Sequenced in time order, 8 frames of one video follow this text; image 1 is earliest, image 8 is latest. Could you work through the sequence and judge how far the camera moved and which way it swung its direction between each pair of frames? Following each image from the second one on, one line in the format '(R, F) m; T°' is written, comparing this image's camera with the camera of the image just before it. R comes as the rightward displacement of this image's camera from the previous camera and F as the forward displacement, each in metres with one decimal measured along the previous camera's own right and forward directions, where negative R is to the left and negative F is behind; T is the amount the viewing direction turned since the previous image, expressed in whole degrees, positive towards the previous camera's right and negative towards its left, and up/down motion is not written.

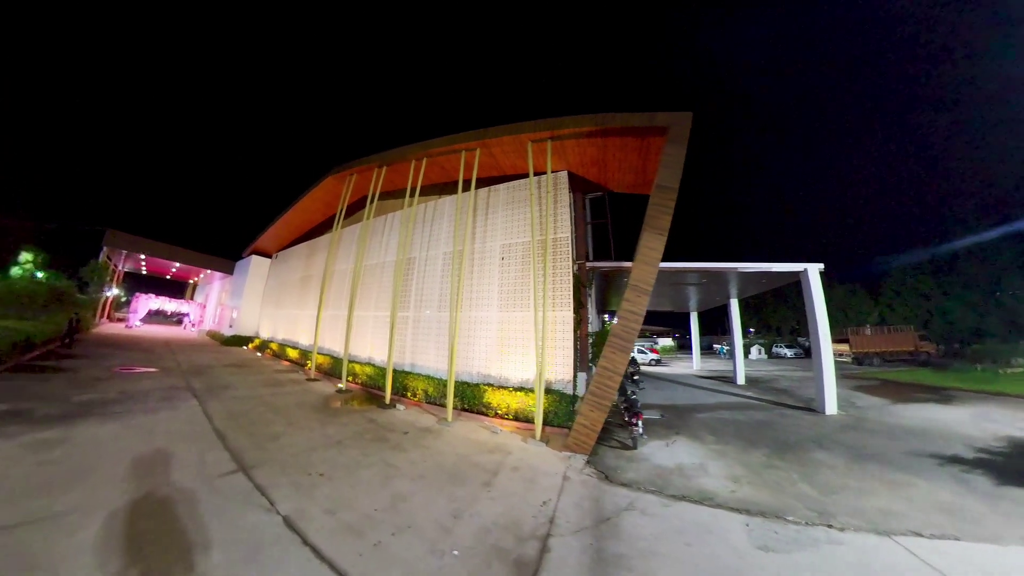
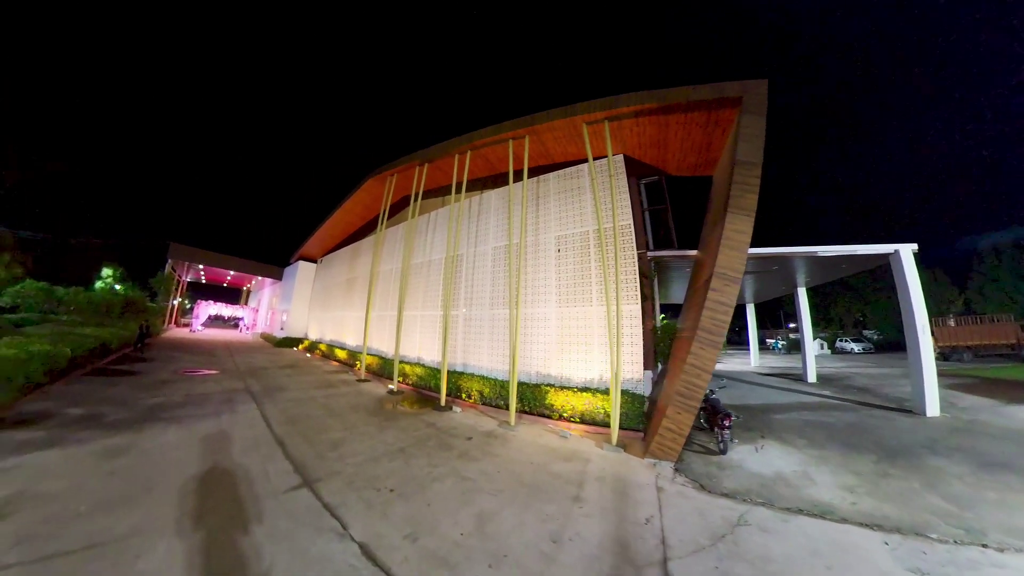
(-0.4, +0.4) m; -5°
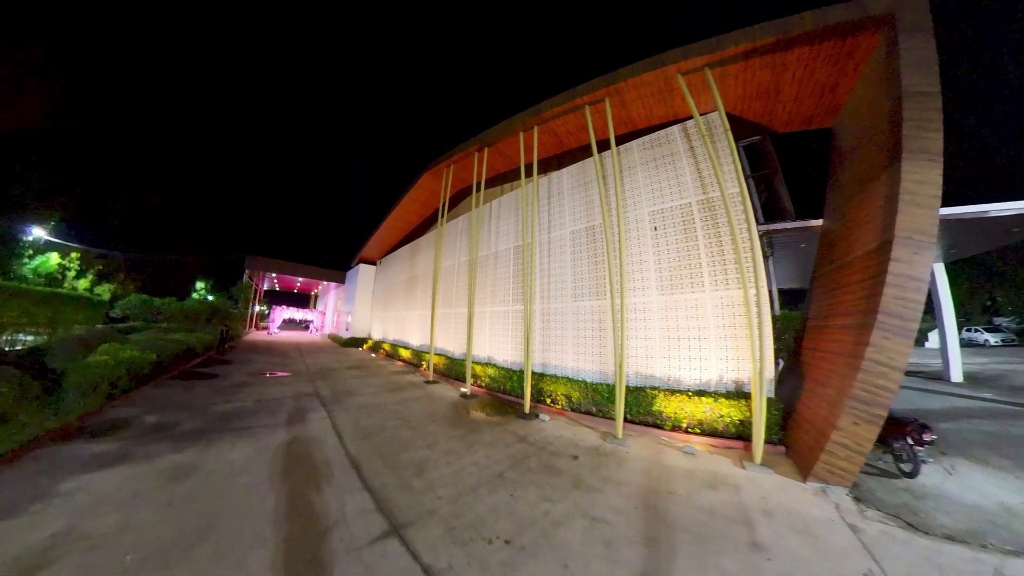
(-0.6, +0.8) m; -7°
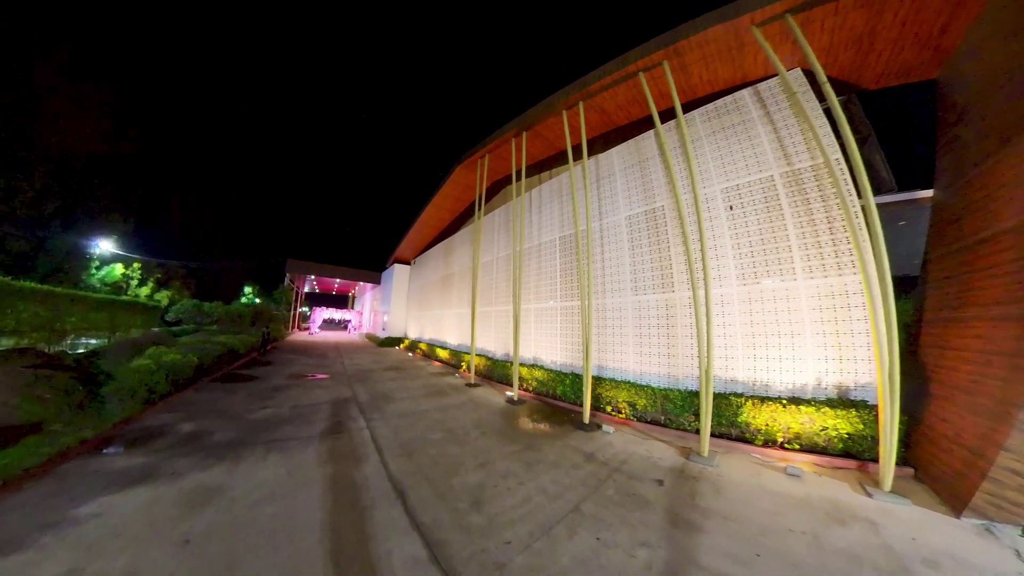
(-0.3, +0.6) m; -5°
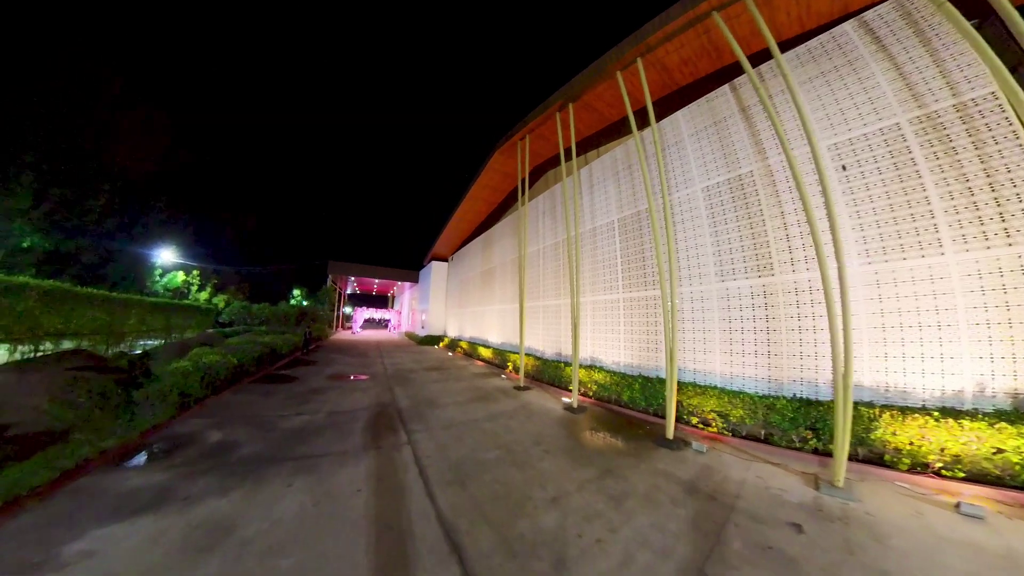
(-0.3, +0.7) m; -5°
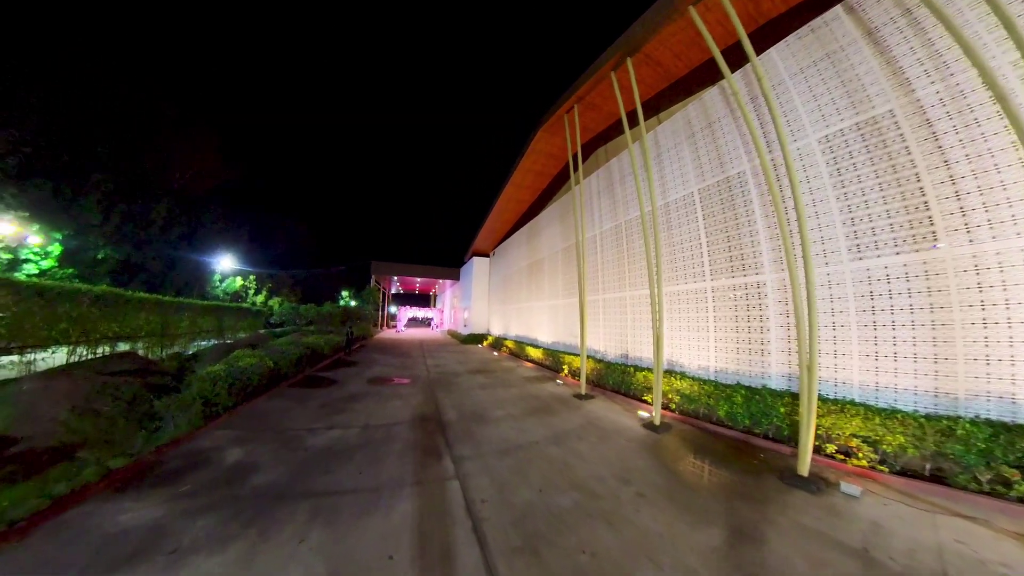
(-0.2, +0.7) m; -6°
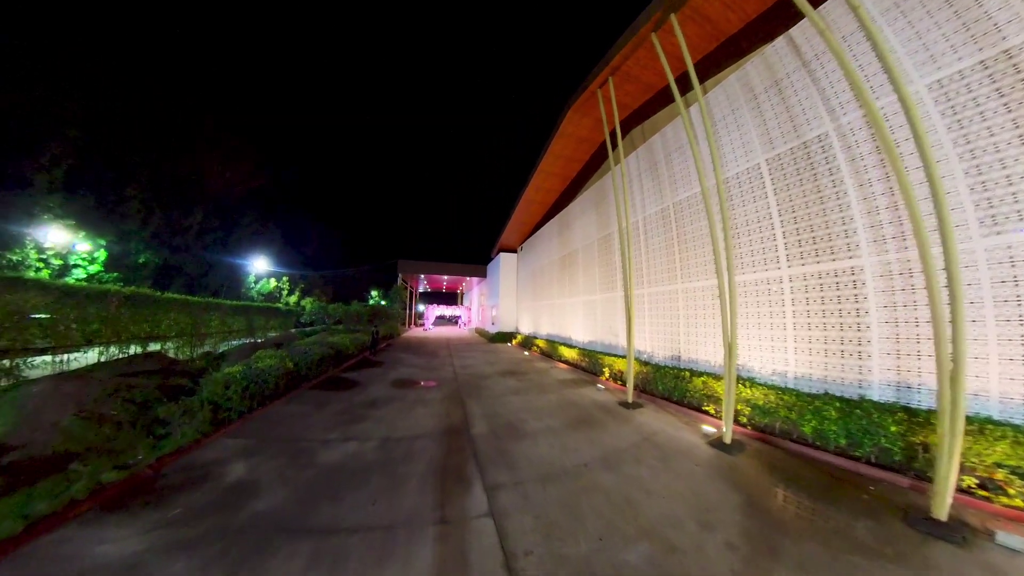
(-0.1, +0.5) m; -4°
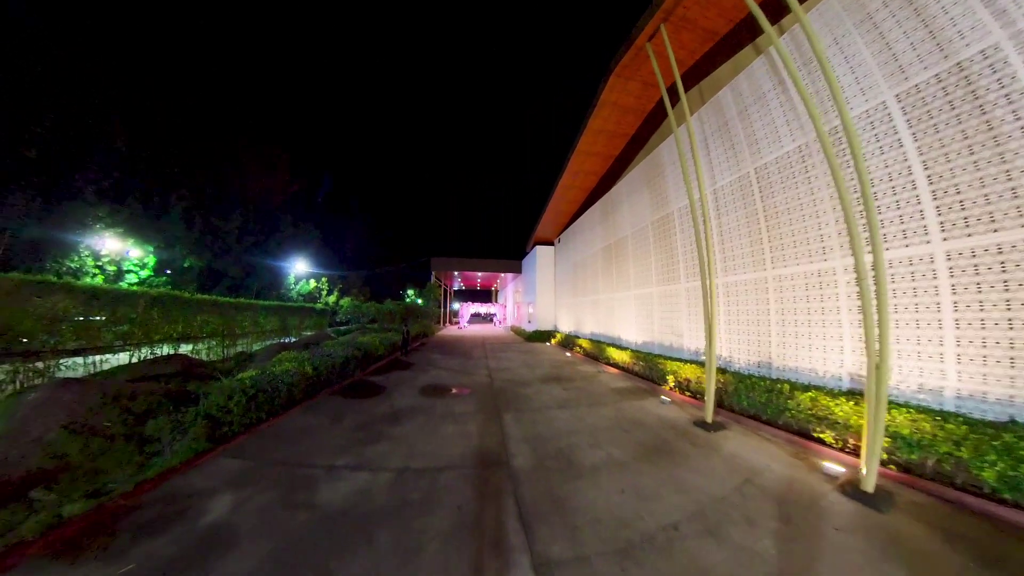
(-0.1, +0.7) m; -5°
